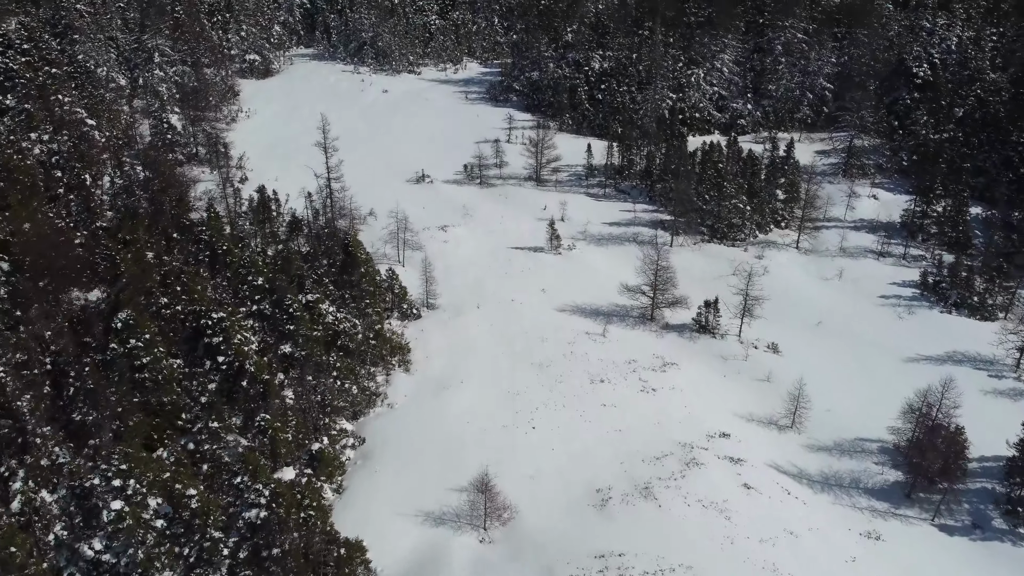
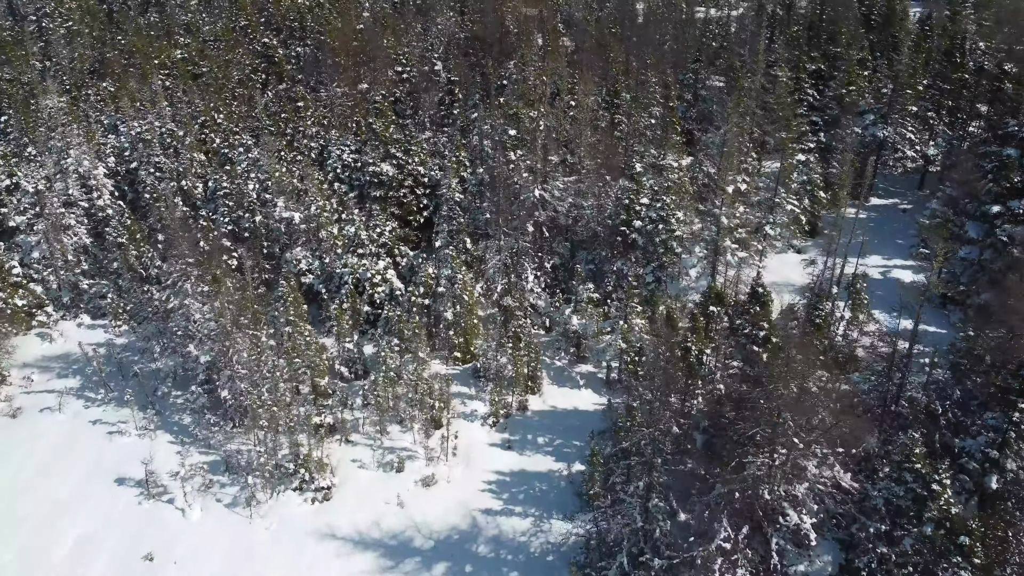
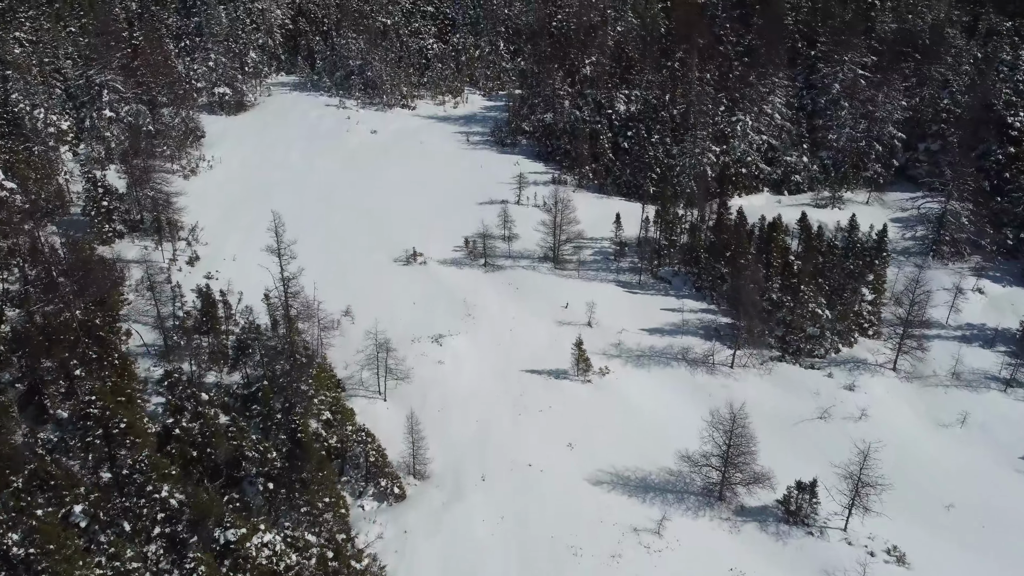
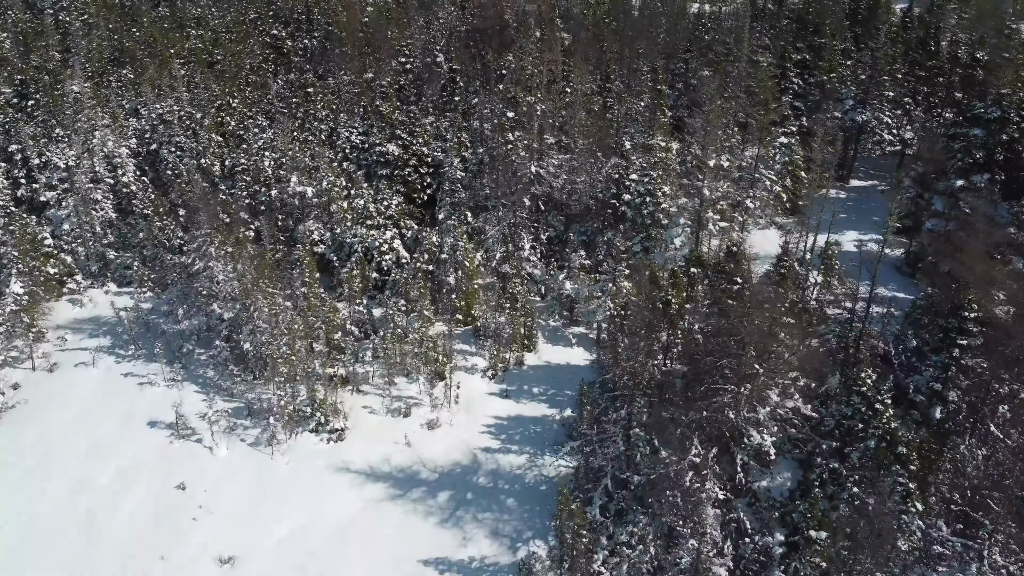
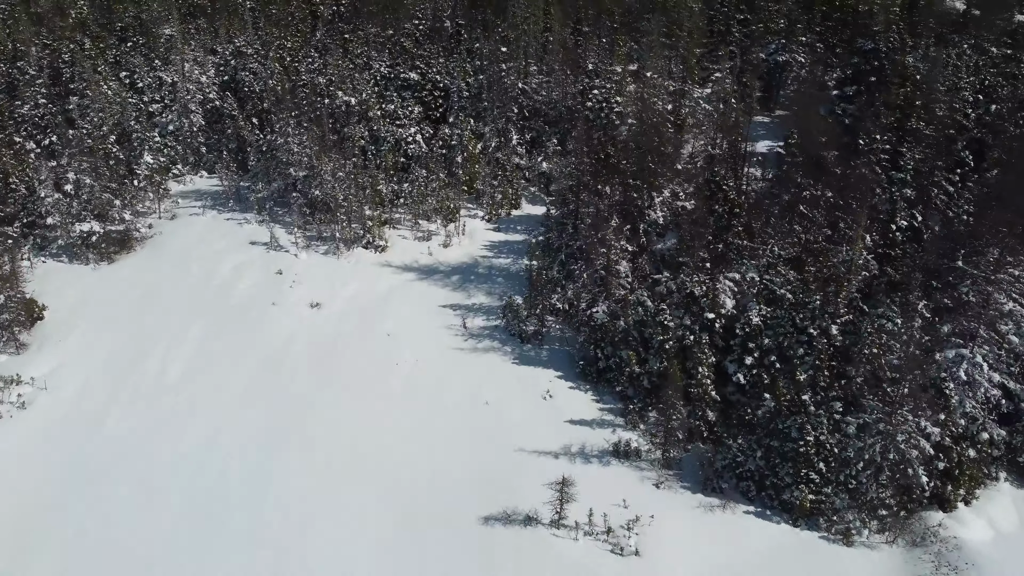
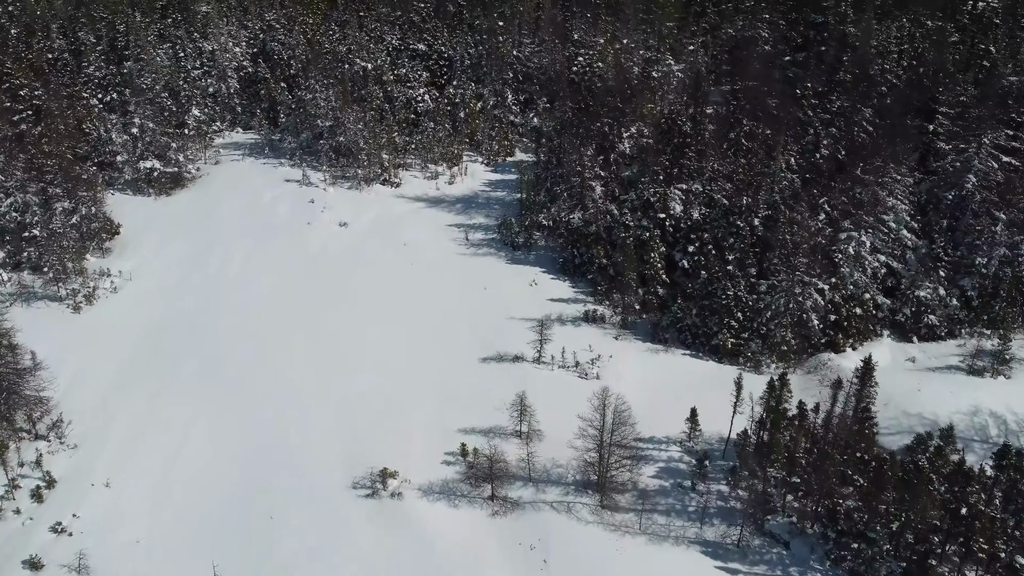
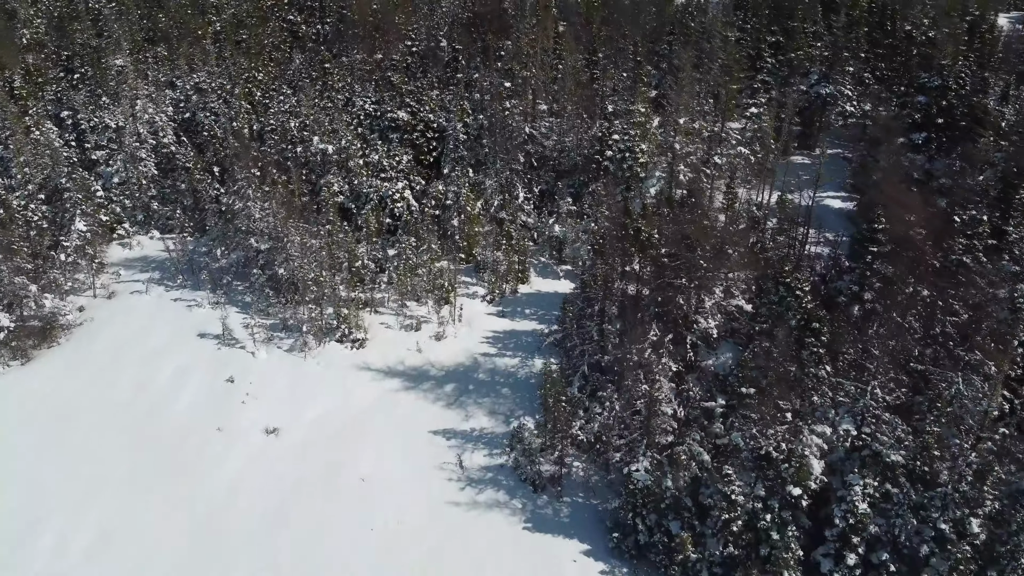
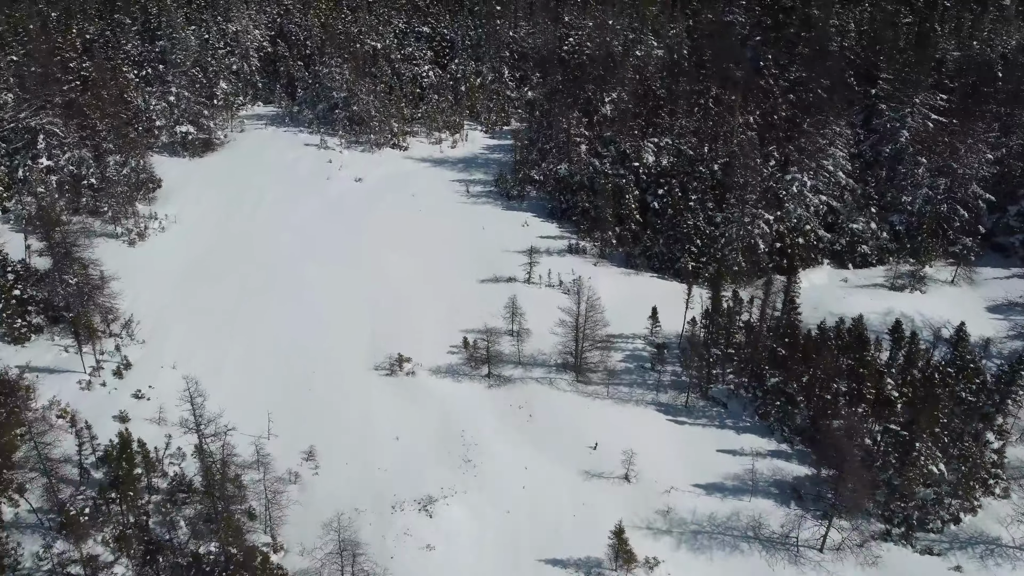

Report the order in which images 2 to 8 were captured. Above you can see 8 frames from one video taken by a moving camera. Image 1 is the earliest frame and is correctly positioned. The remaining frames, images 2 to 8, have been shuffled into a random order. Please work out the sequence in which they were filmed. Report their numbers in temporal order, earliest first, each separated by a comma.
3, 8, 6, 5, 7, 4, 2
